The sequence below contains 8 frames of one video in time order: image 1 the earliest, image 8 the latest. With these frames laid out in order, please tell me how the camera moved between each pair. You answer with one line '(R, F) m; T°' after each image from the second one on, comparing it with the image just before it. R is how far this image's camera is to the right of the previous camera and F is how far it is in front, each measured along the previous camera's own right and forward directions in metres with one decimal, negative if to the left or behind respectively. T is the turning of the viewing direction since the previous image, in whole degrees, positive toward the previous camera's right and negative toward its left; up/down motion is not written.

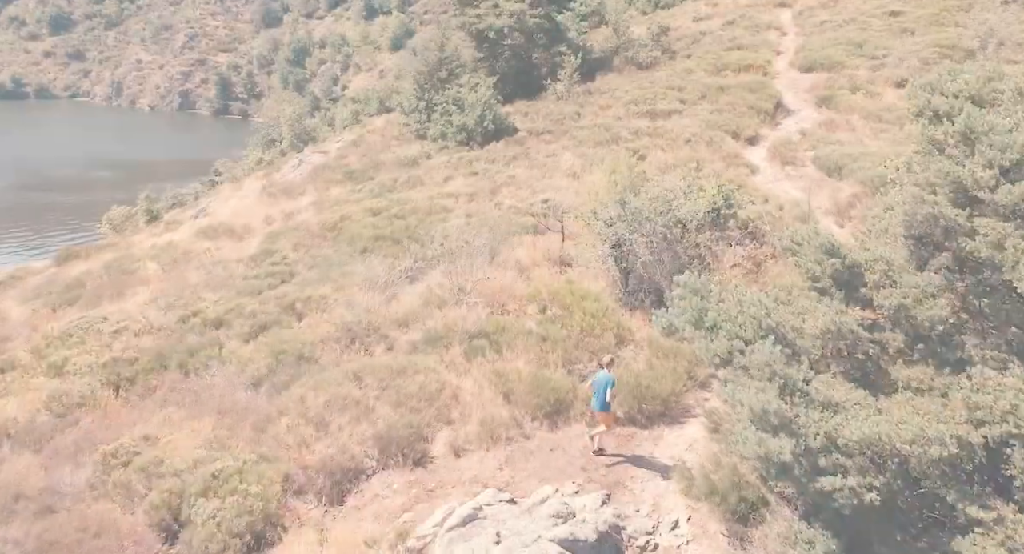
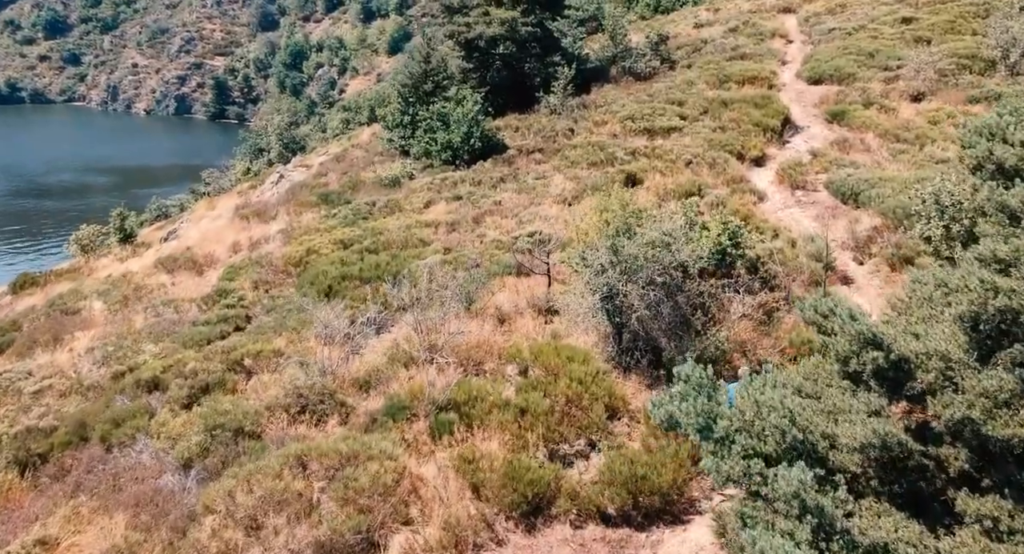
(+0.3, +1.9) m; 0°
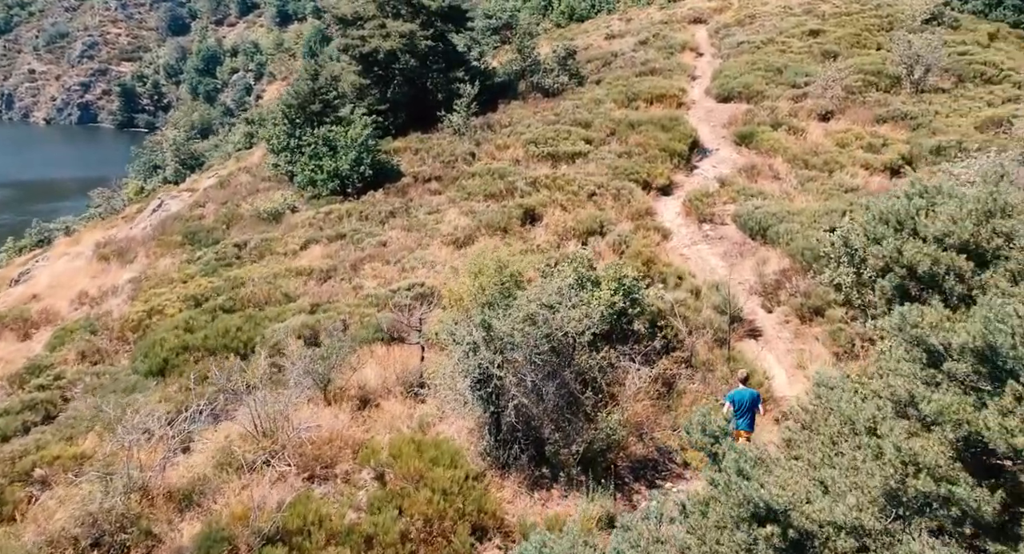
(+0.9, +1.9) m; +5°
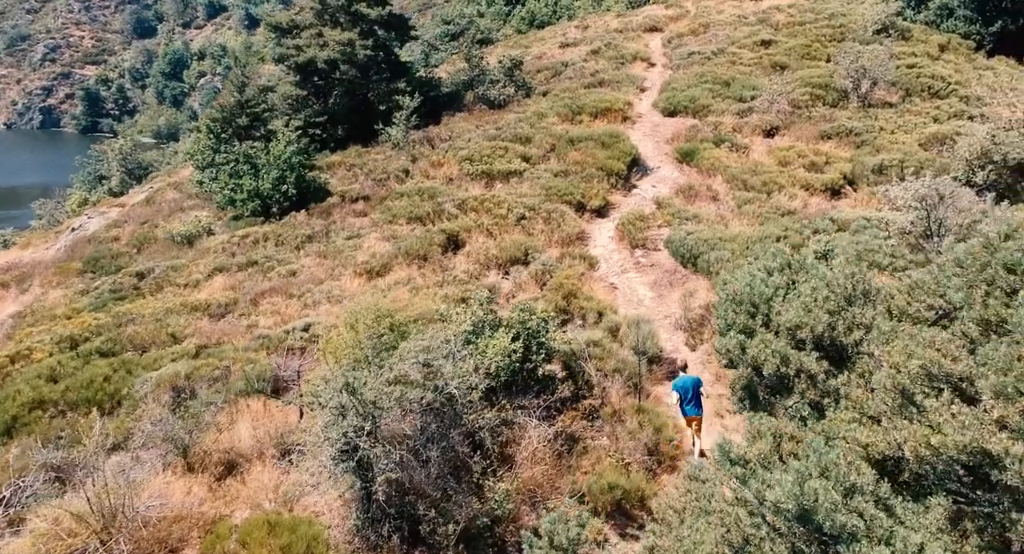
(+1.1, +1.1) m; +2°
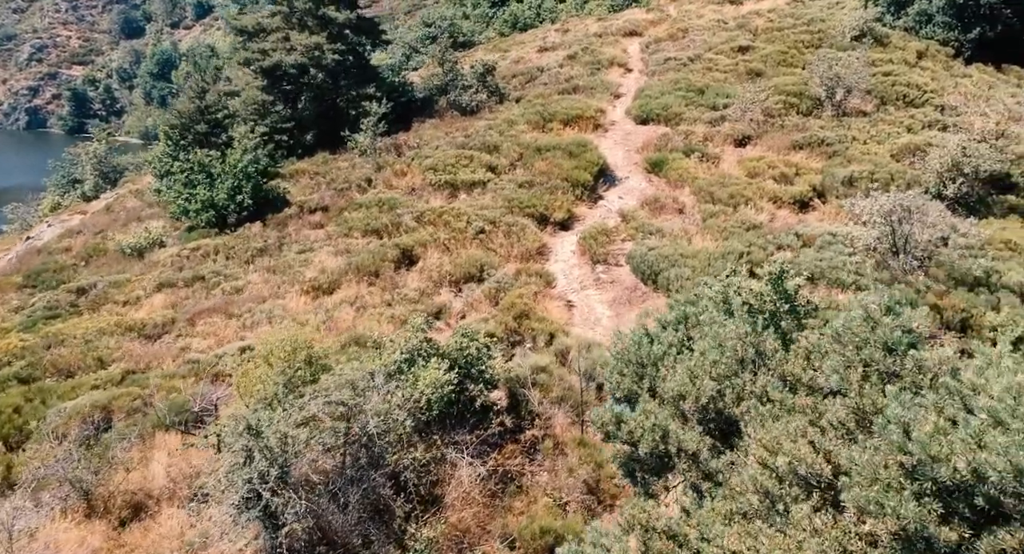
(+0.7, +0.7) m; +1°
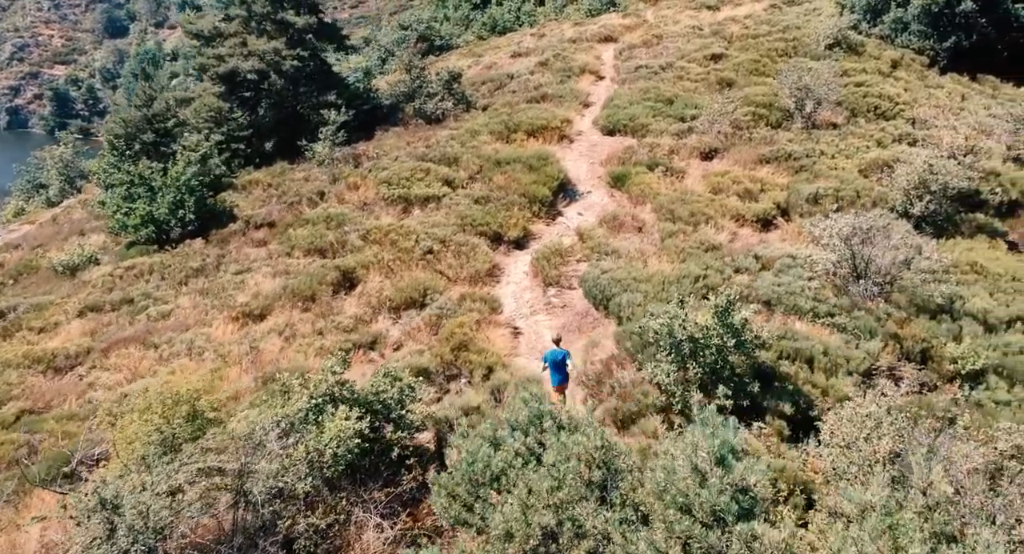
(+0.8, +1.0) m; +1°
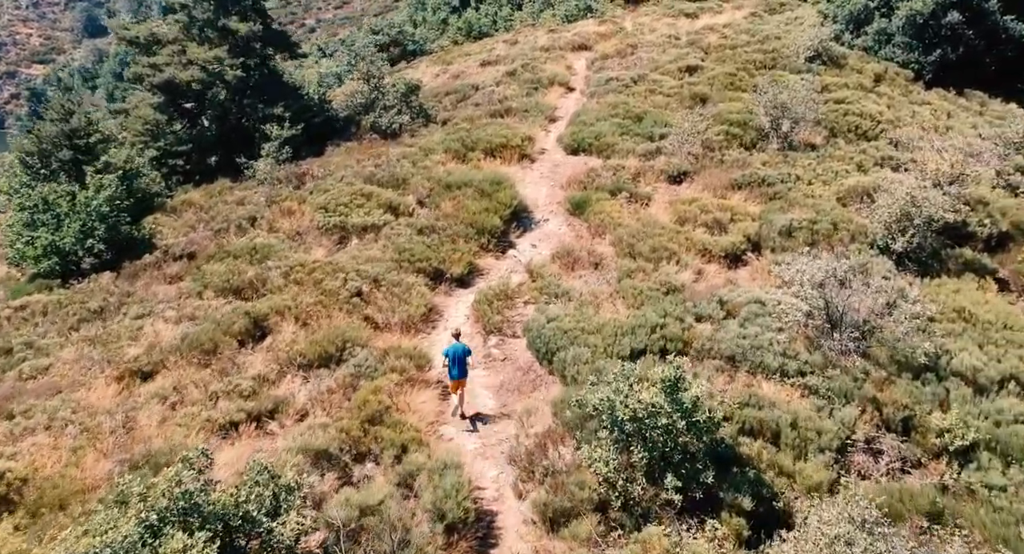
(+0.9, +2.1) m; +1°
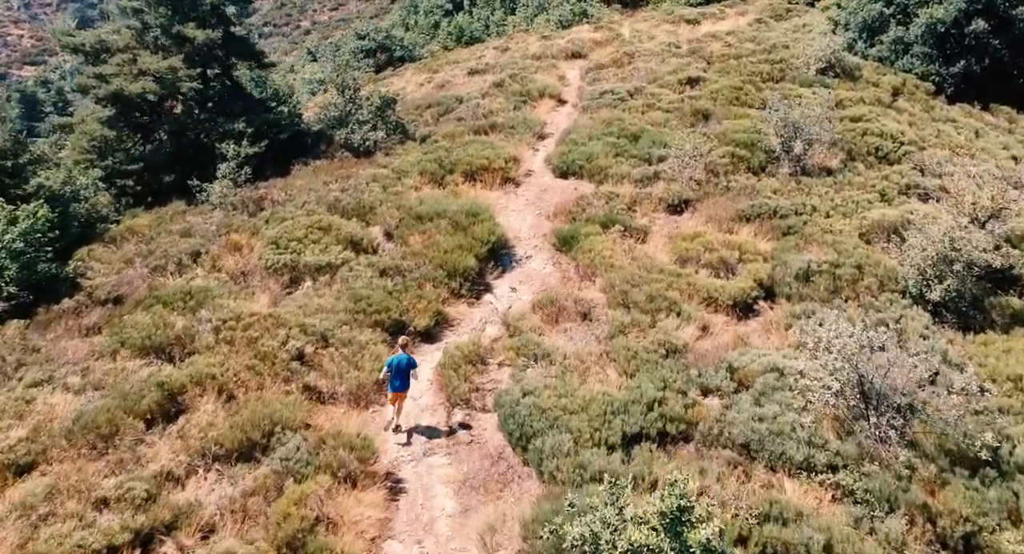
(+0.4, +2.8) m; 0°
